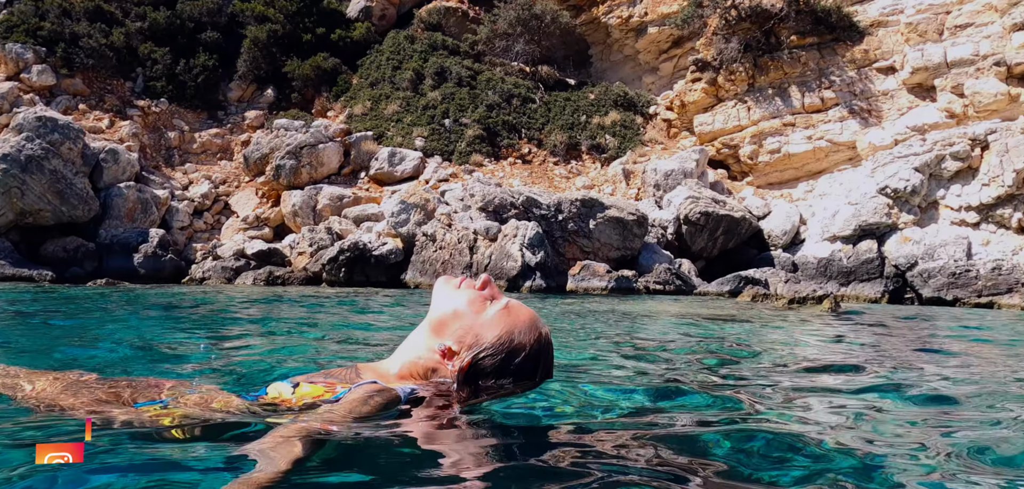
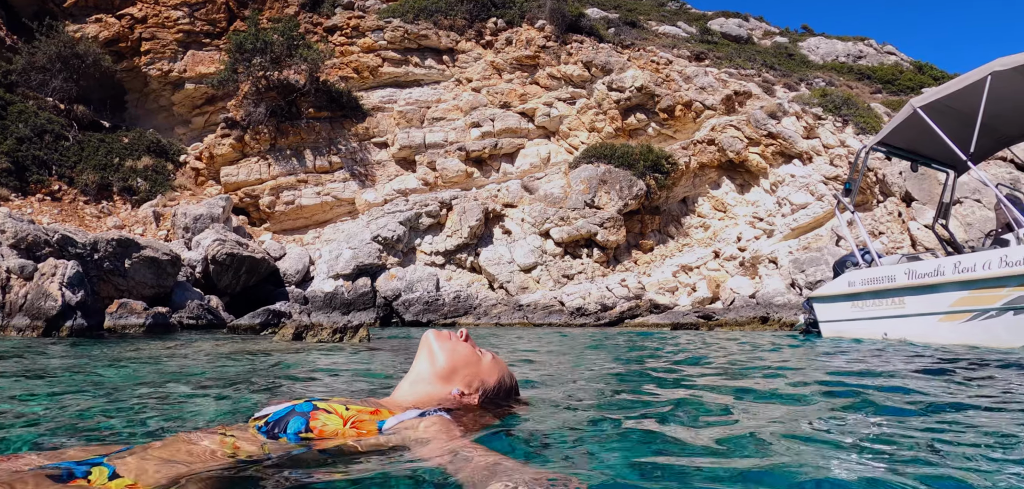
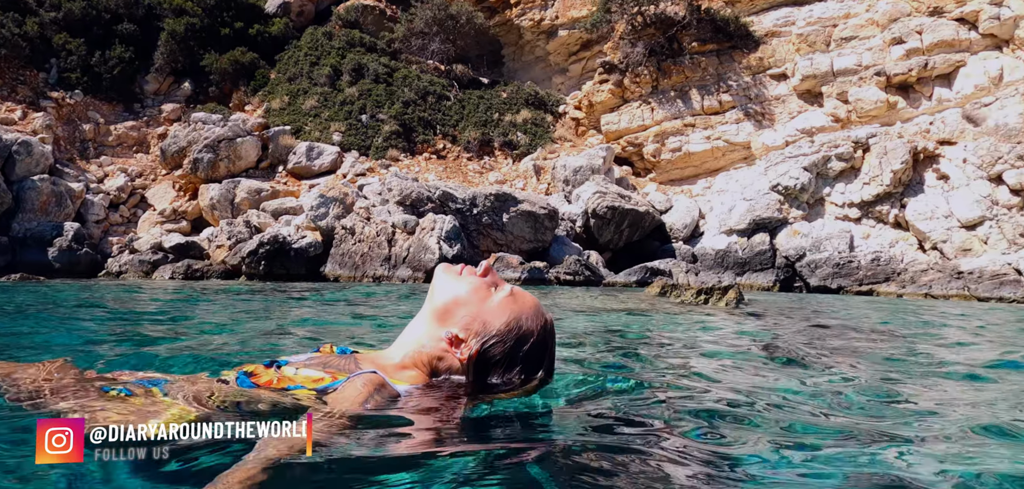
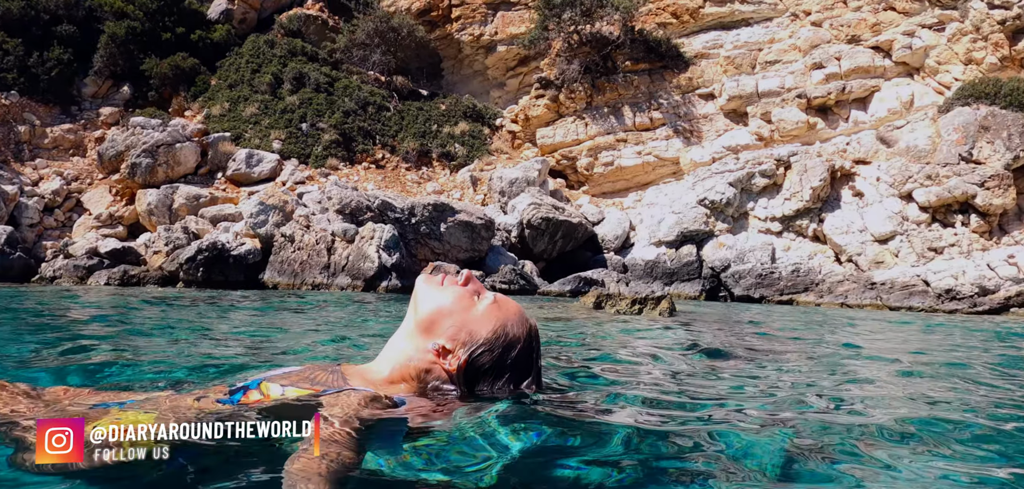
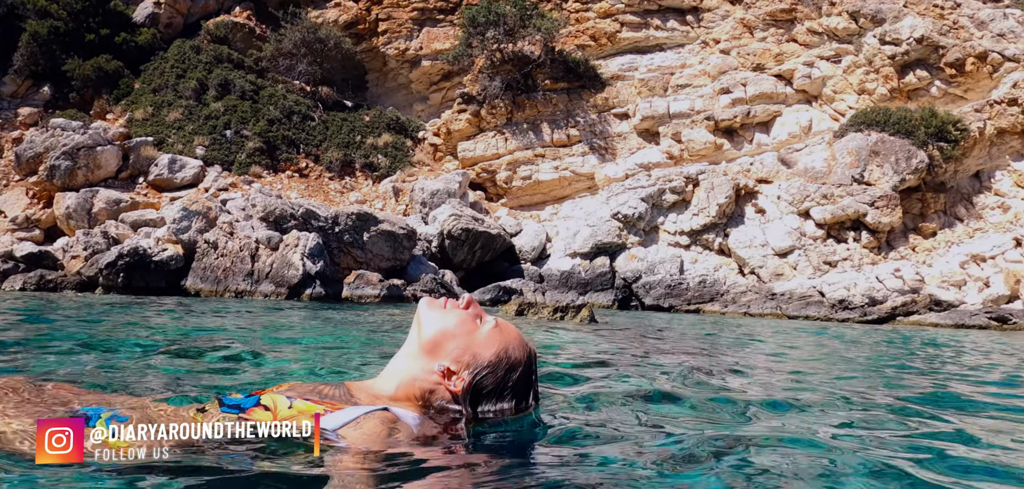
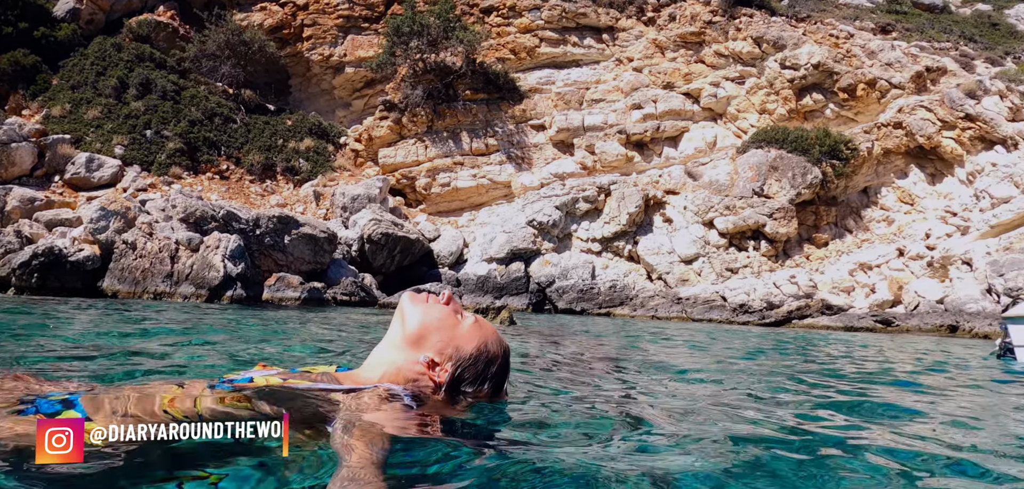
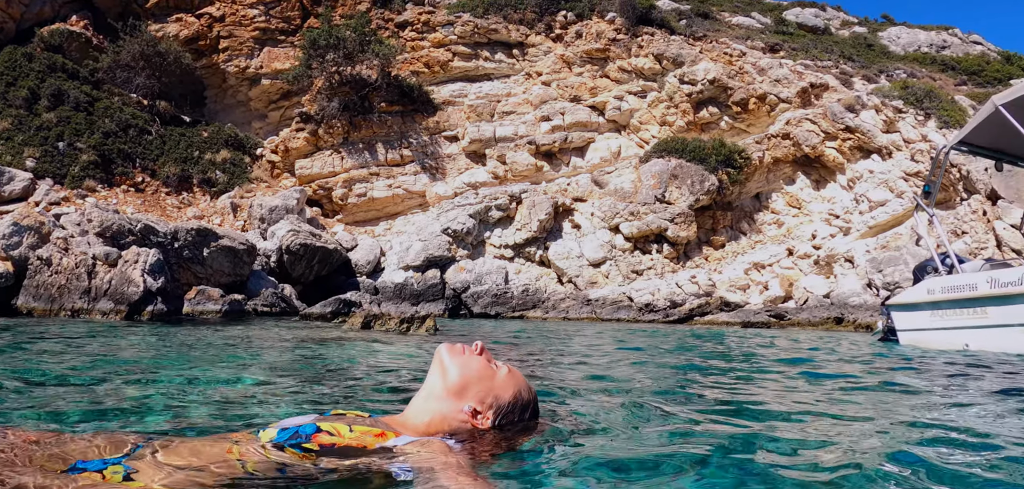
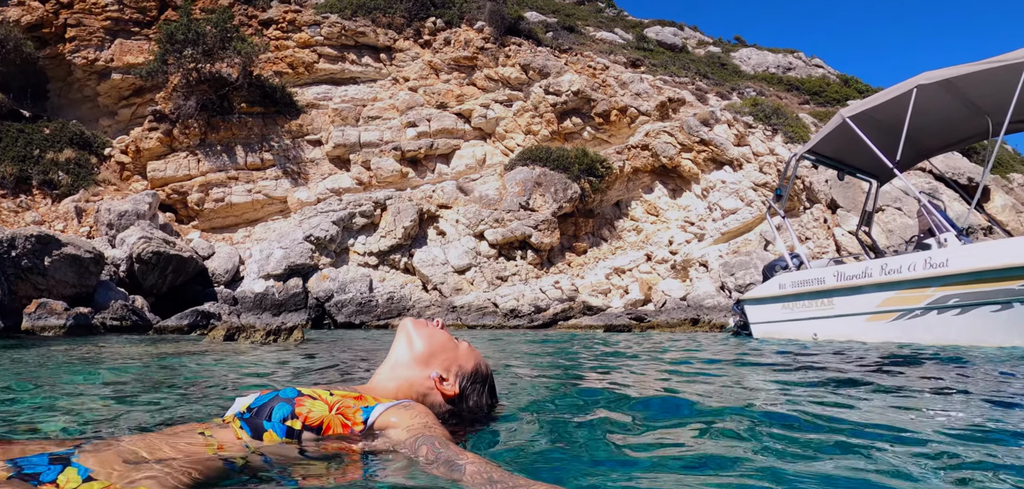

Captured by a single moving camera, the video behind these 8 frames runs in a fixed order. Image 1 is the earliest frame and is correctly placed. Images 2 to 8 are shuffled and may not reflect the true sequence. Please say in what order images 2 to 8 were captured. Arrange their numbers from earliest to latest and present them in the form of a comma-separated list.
3, 4, 5, 6, 7, 2, 8
